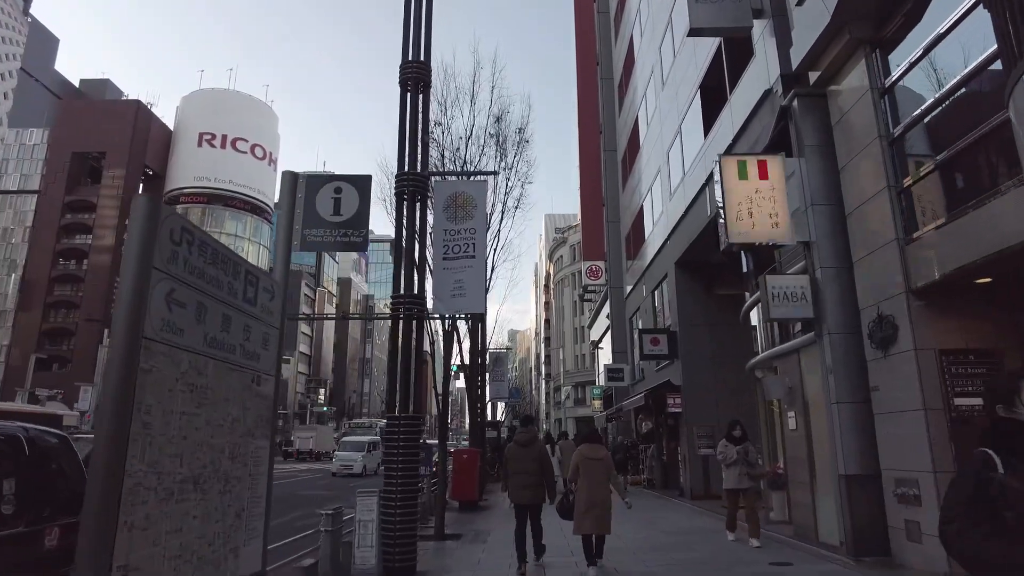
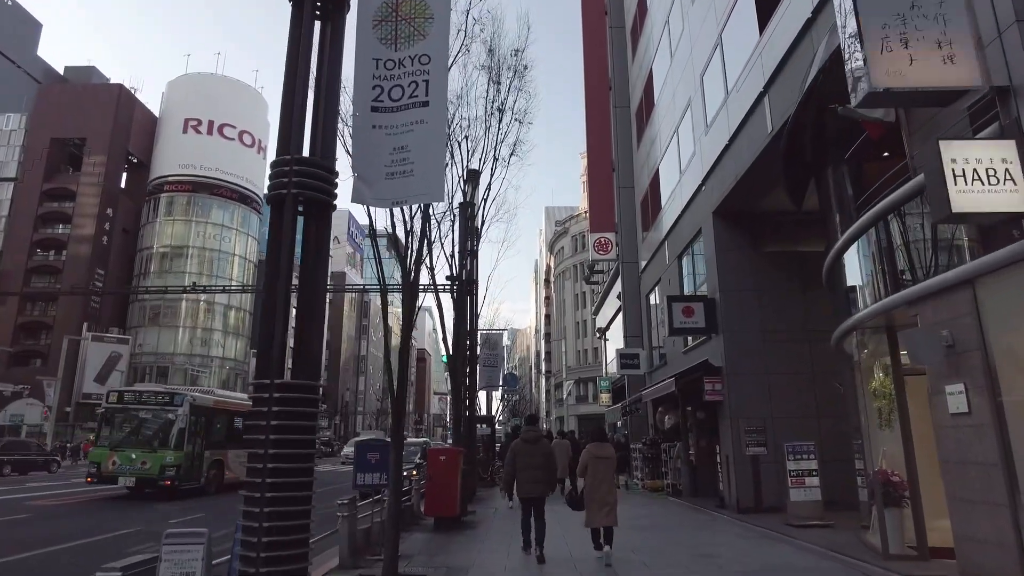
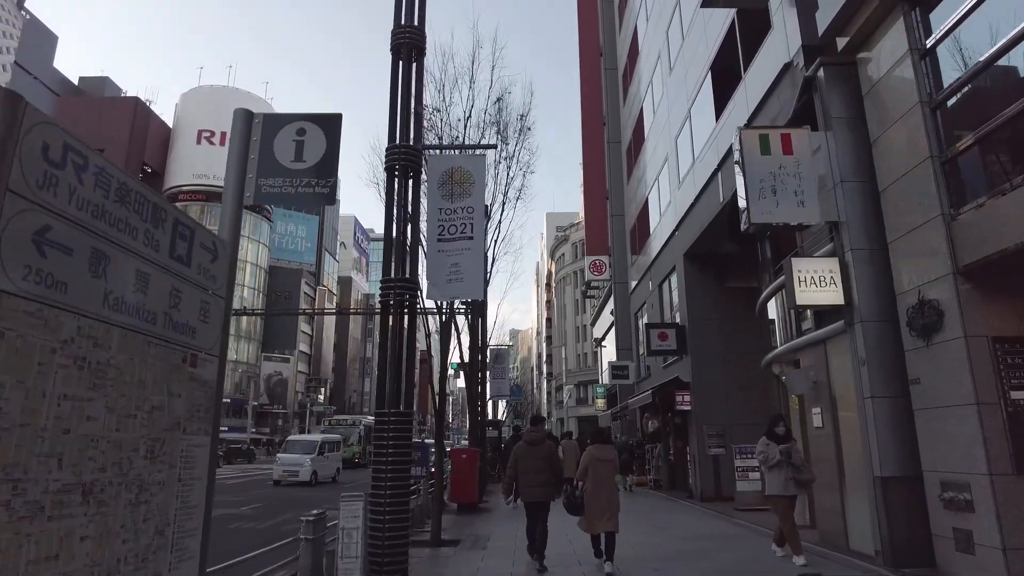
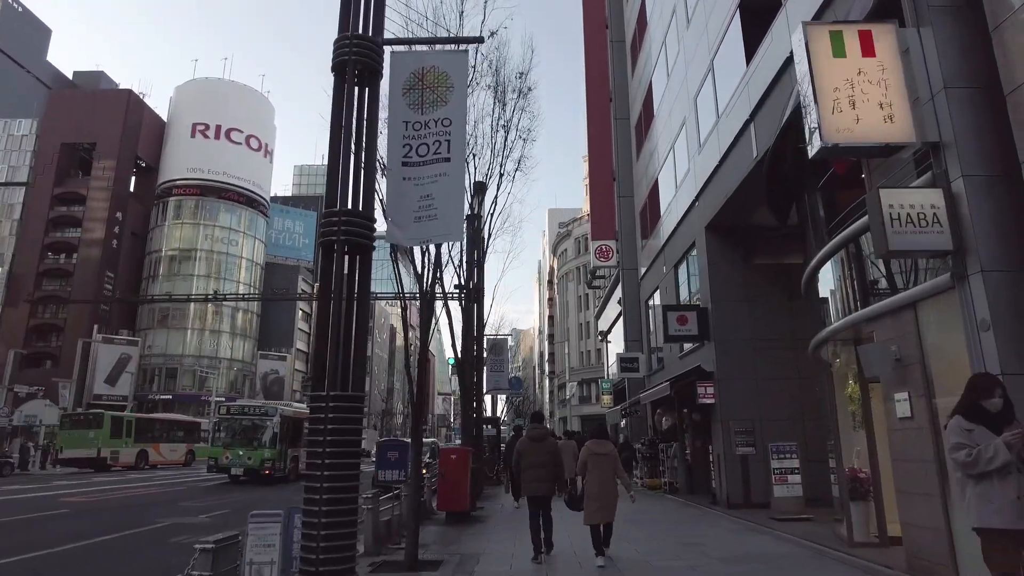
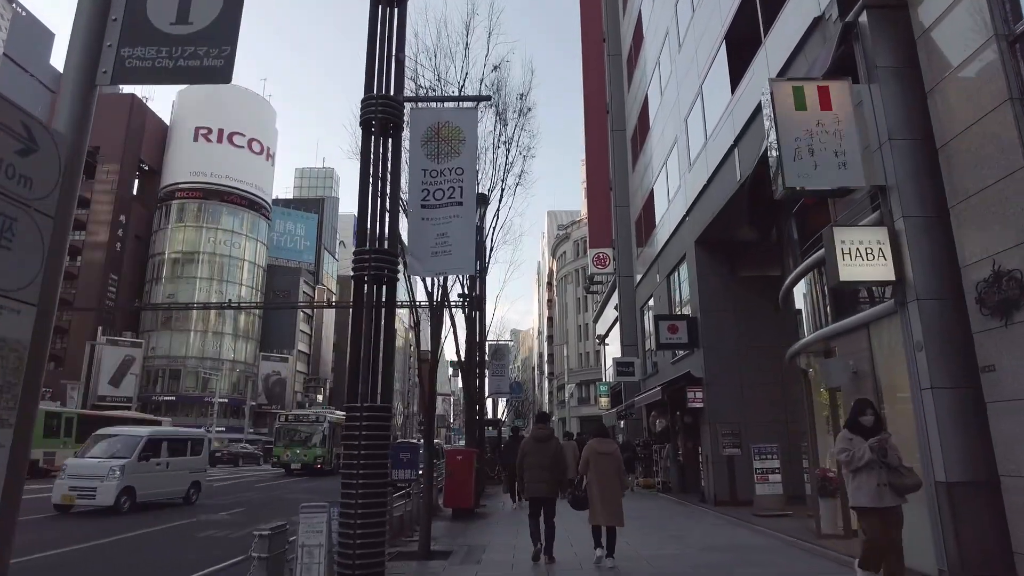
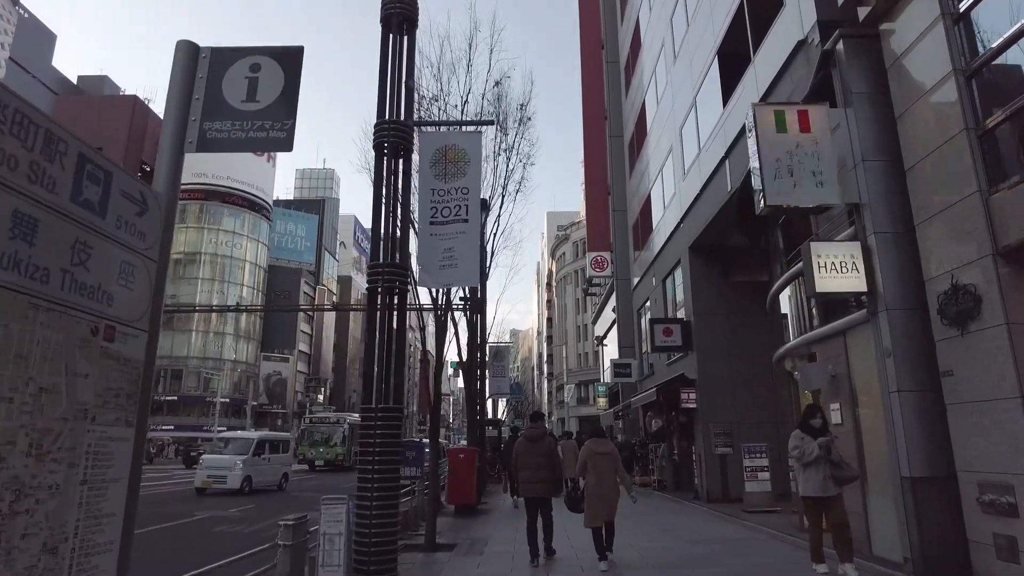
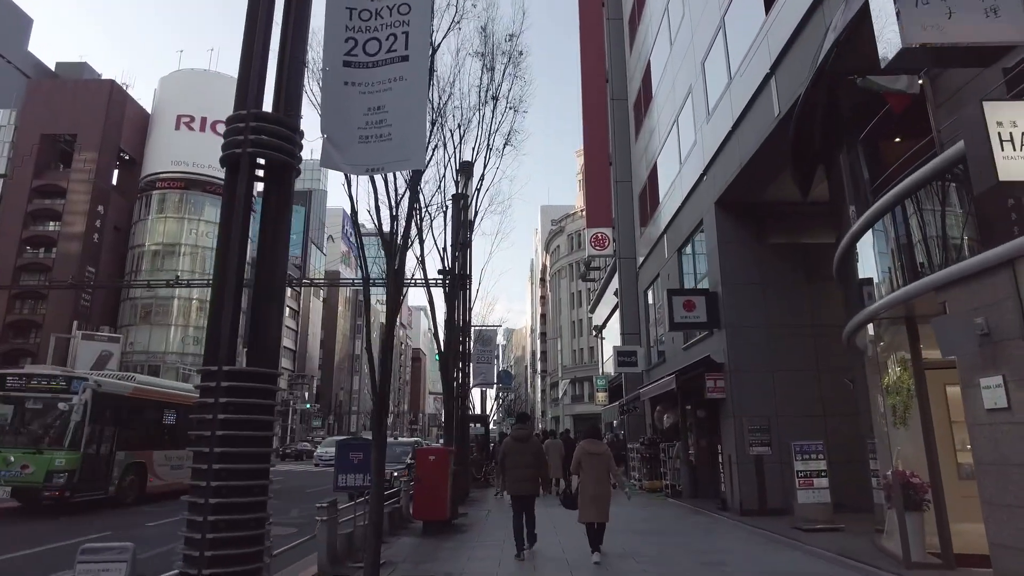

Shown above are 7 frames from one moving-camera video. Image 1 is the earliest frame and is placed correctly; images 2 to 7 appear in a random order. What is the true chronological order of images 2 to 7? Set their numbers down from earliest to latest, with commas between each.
3, 6, 5, 4, 2, 7
